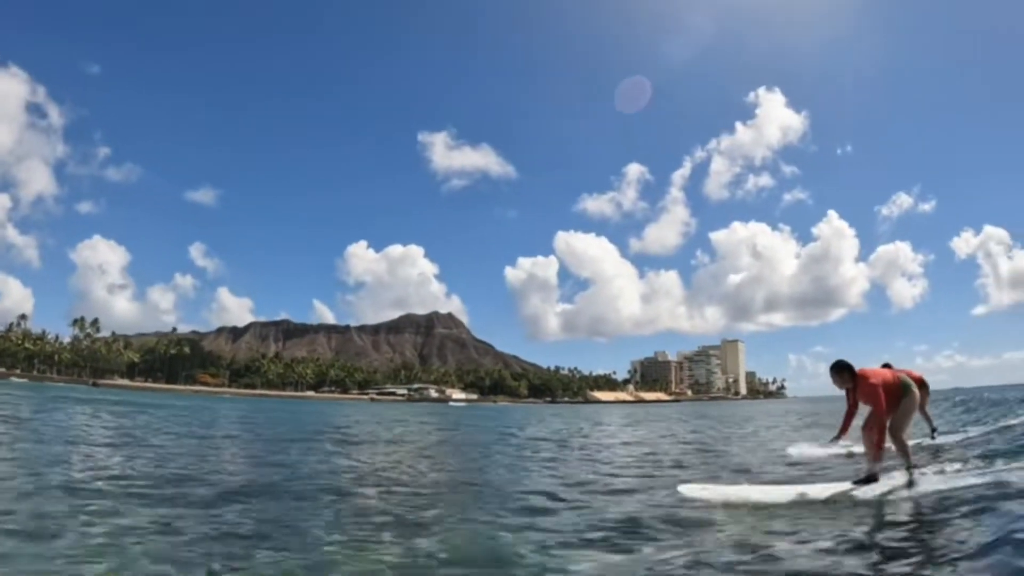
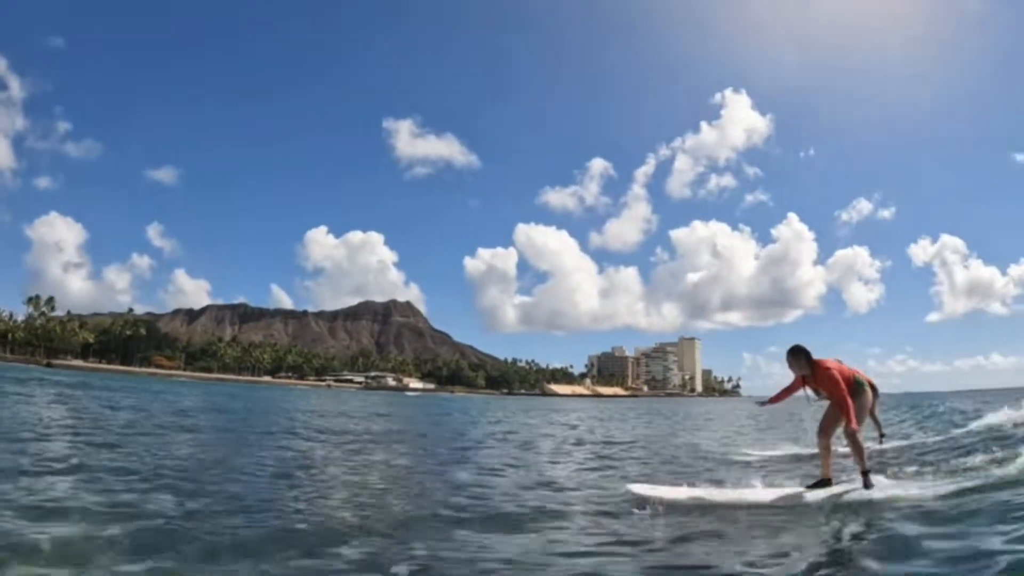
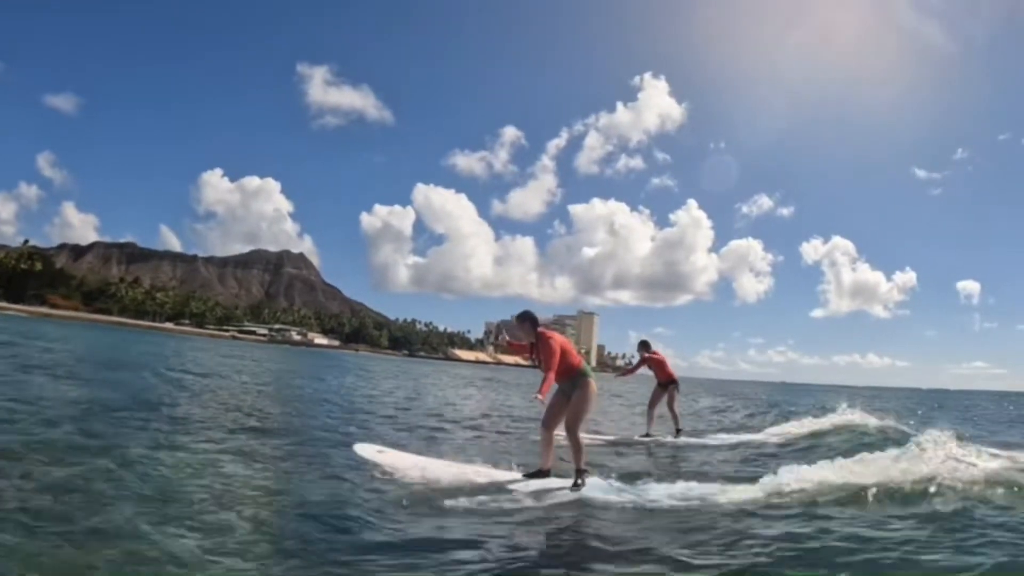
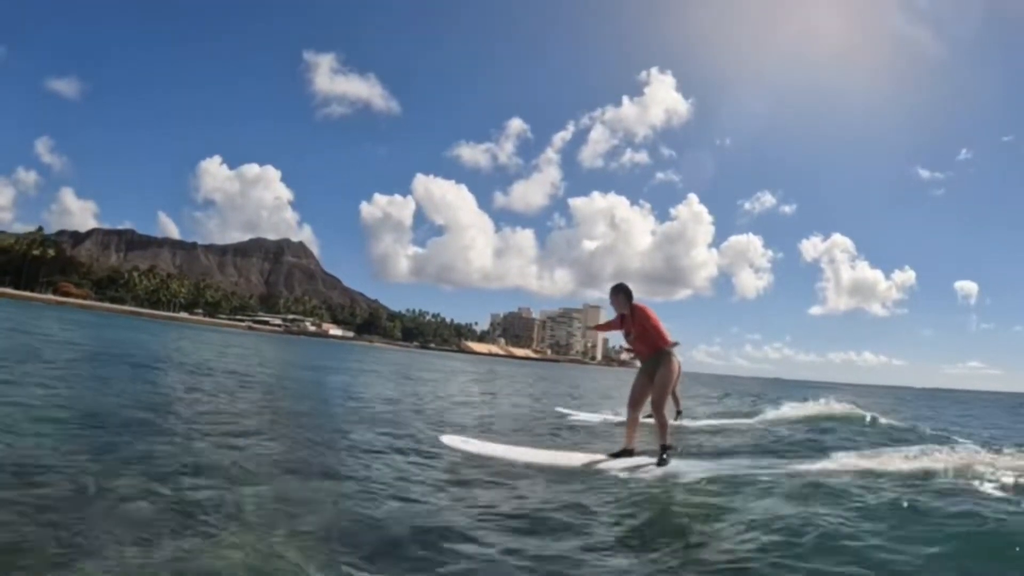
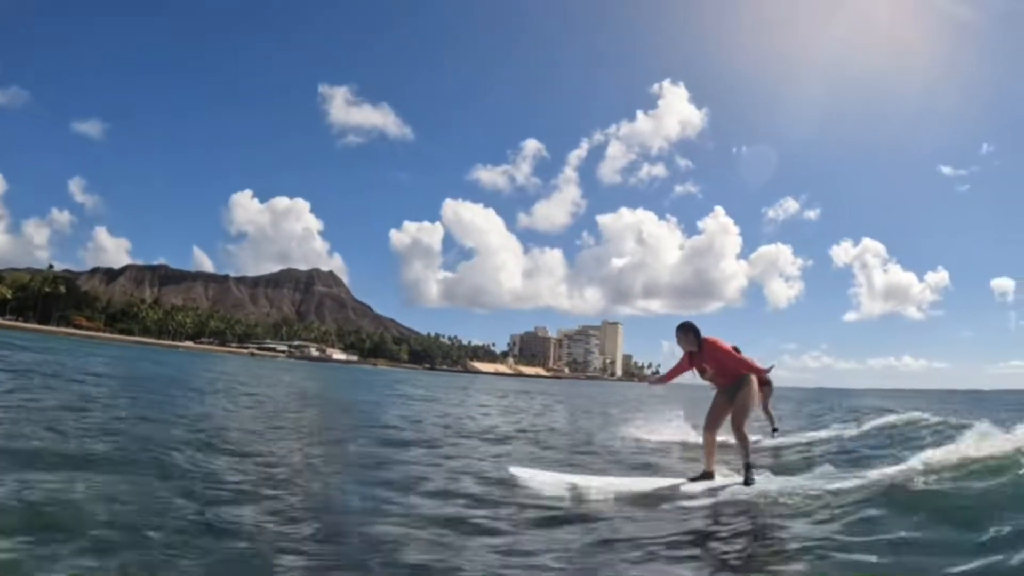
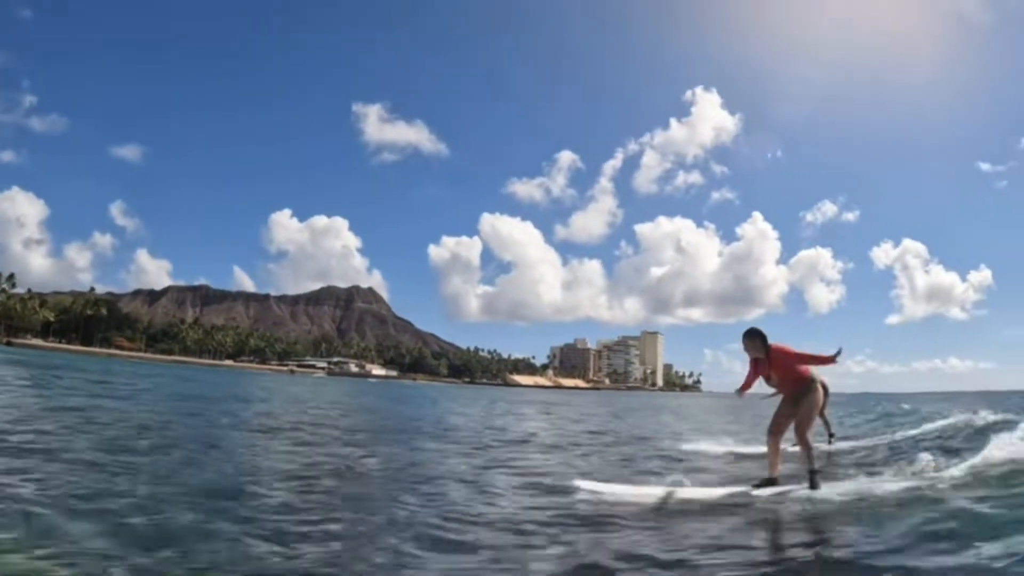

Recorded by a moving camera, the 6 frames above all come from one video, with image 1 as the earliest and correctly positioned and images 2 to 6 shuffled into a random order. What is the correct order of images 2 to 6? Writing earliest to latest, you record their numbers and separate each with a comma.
2, 6, 5, 3, 4
